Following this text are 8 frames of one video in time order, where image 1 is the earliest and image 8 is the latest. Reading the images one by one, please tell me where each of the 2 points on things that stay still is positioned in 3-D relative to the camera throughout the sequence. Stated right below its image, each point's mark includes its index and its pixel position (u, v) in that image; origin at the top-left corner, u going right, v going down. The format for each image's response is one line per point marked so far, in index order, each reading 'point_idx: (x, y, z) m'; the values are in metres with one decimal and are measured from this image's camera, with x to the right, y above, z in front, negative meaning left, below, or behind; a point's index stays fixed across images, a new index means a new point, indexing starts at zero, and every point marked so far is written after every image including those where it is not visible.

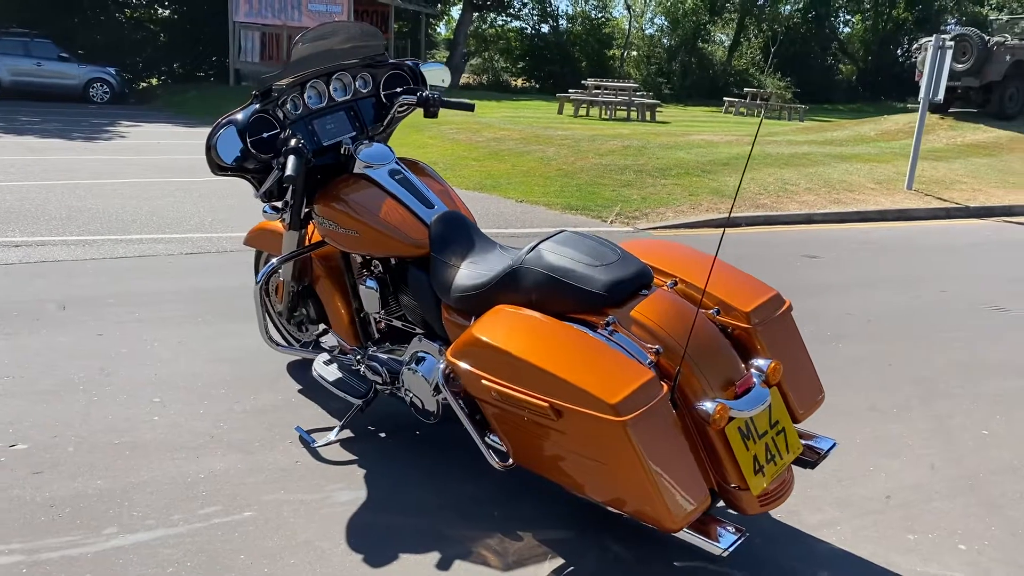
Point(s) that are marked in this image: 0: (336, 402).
0: (-0.9, -0.6, +4.4) m
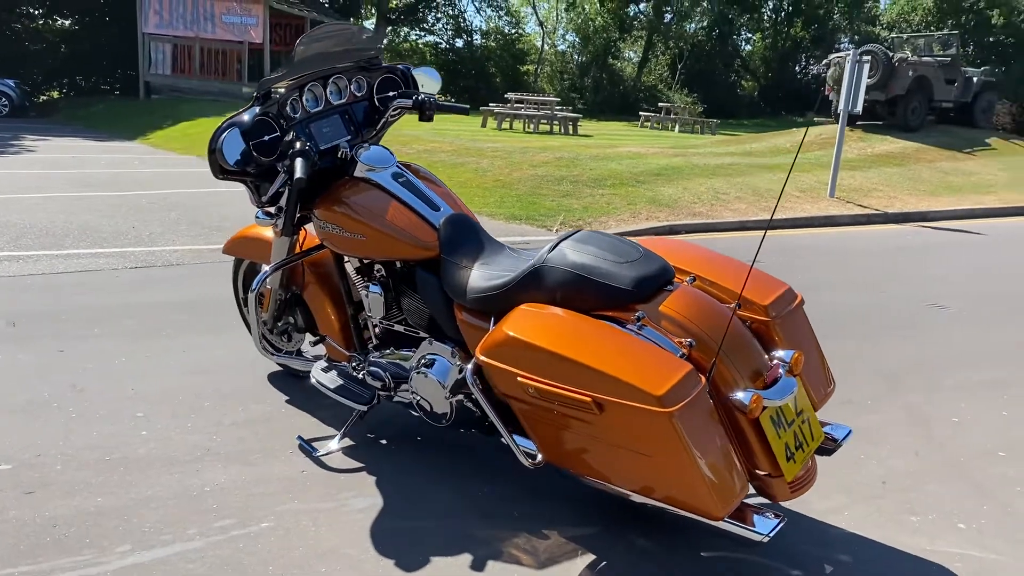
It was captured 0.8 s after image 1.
0: (-0.9, -0.6, +4.3) m
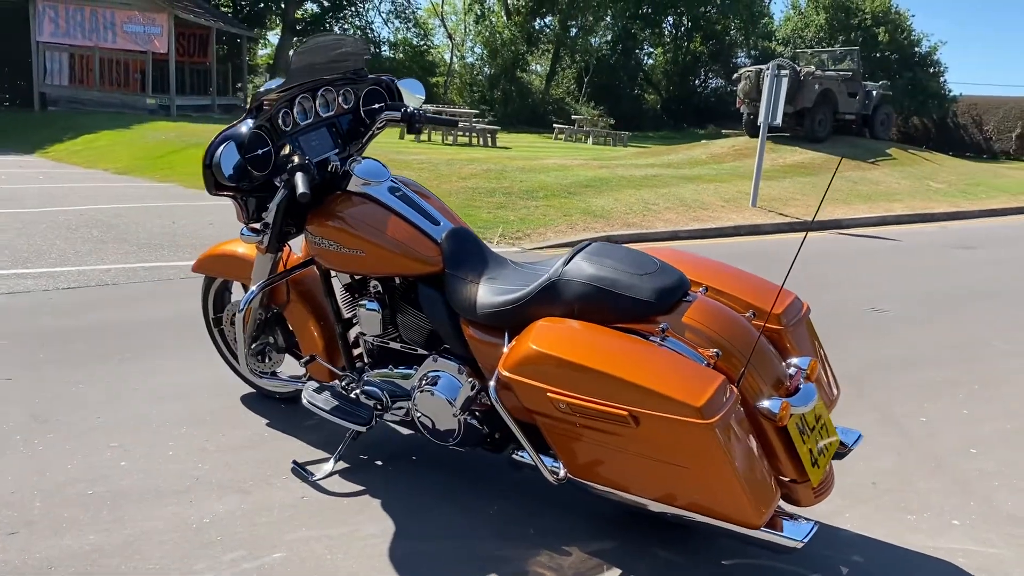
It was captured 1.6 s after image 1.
0: (-1.0, -0.7, +4.2) m
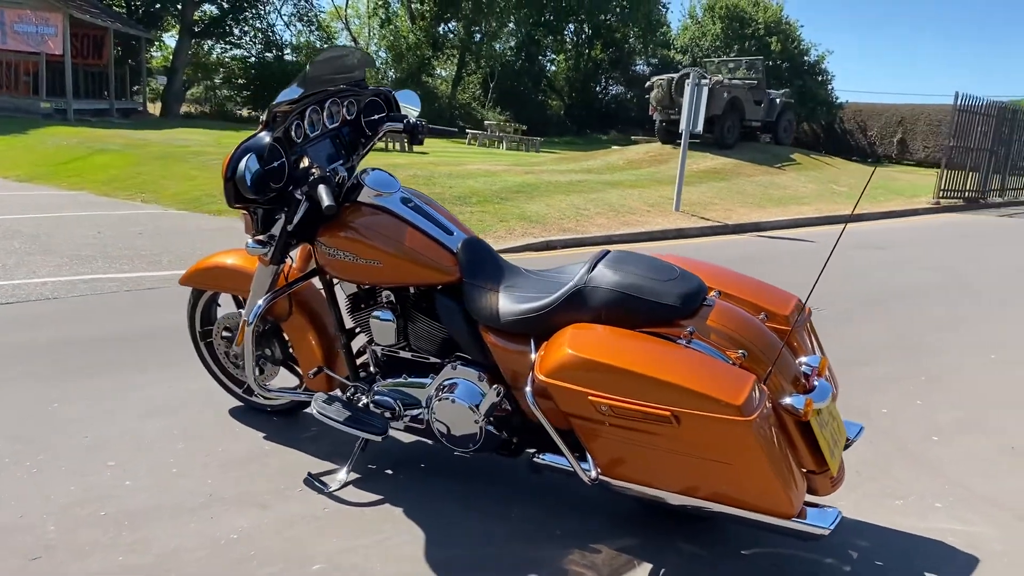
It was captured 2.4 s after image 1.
0: (-1.0, -0.7, +4.2) m
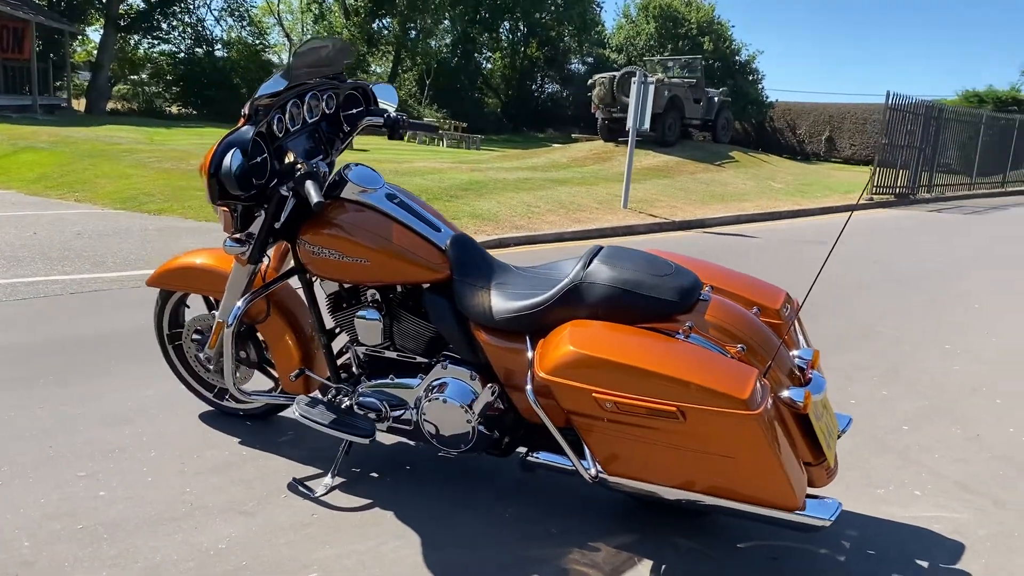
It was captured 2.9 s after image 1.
0: (-1.0, -0.7, +4.0) m
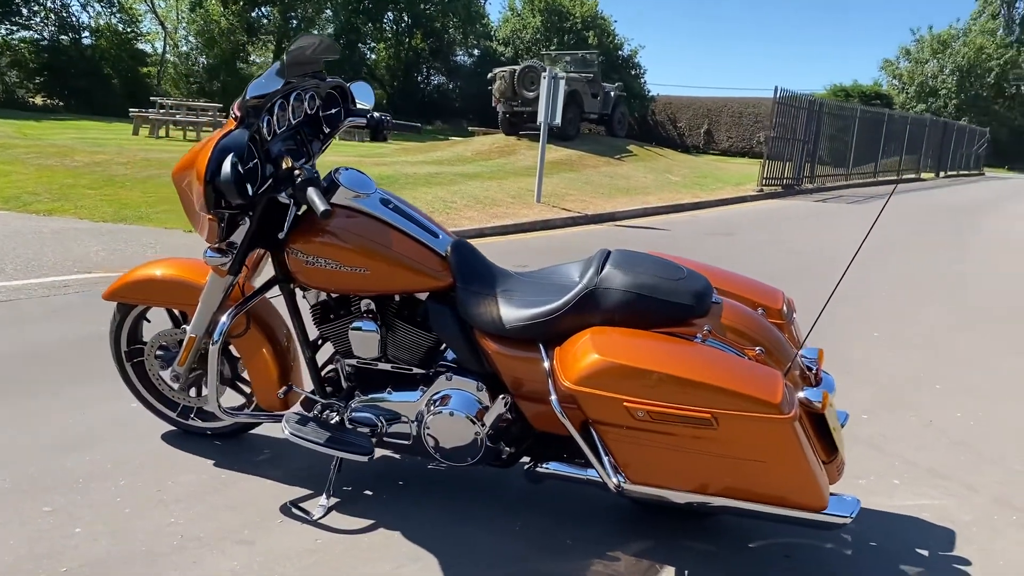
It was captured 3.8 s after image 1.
0: (-1.1, -0.8, +3.8) m
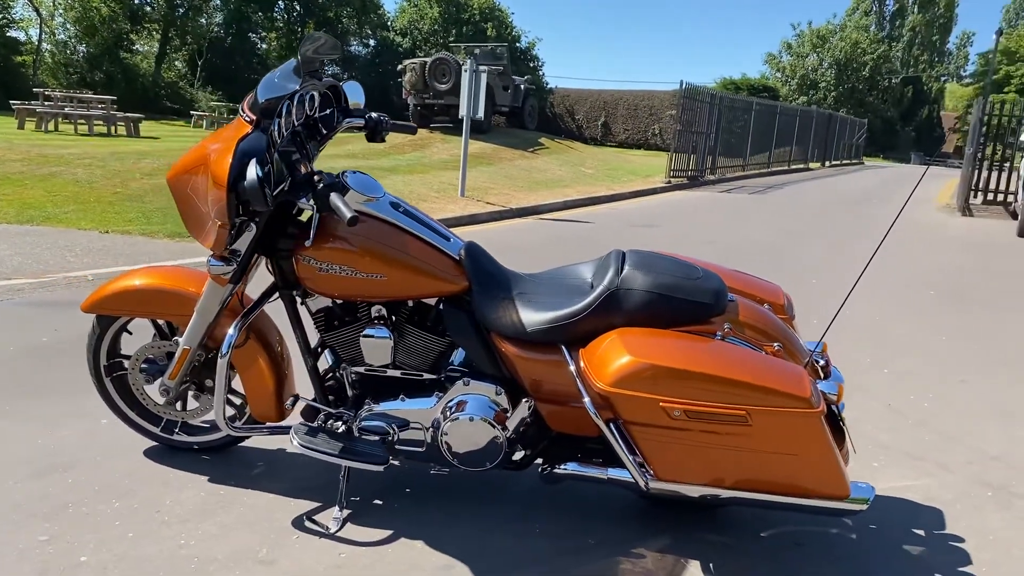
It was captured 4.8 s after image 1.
0: (-1.0, -0.8, +3.7) m
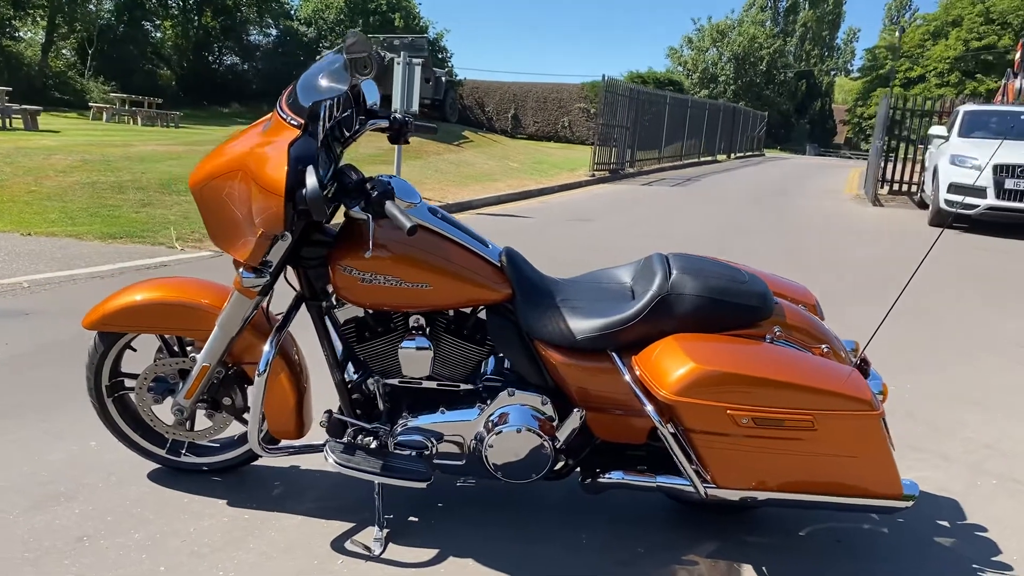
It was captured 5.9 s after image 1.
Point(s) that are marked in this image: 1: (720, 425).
0: (-0.9, -0.9, +3.5) m
1: (+0.7, -0.5, +2.9) m
